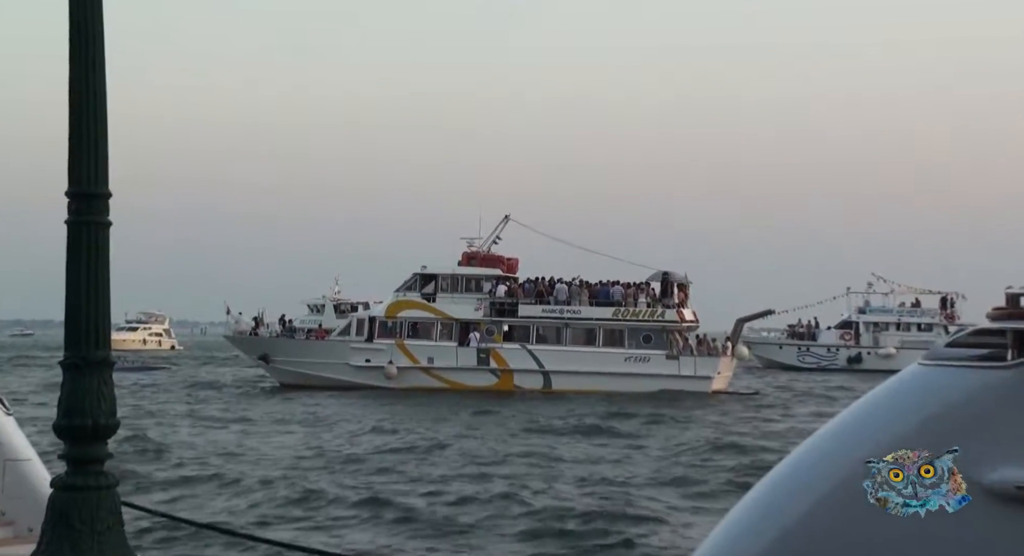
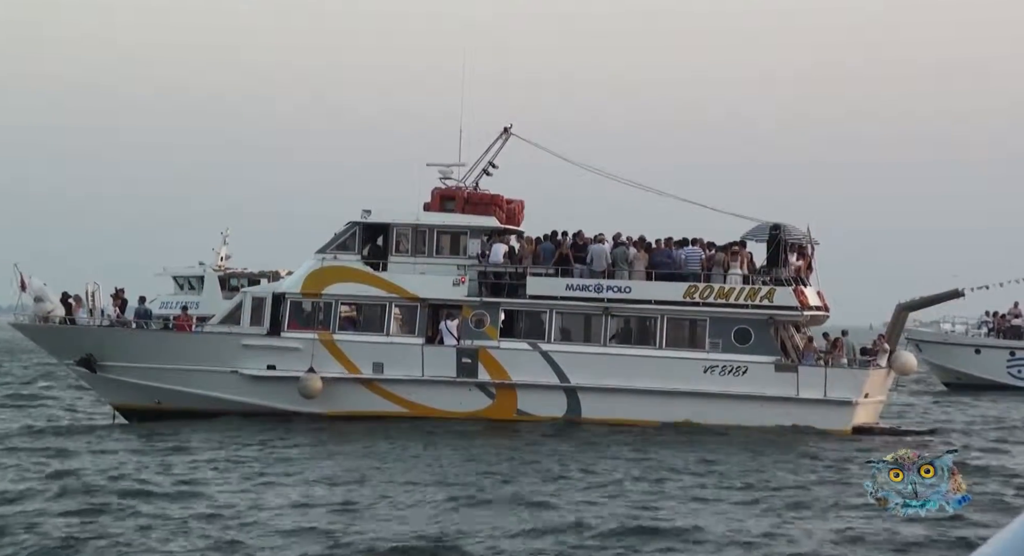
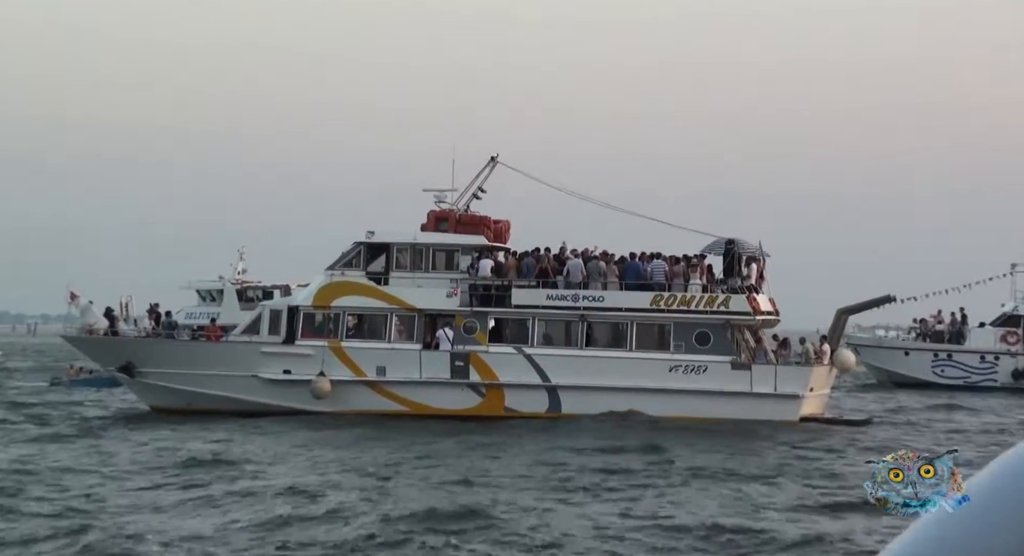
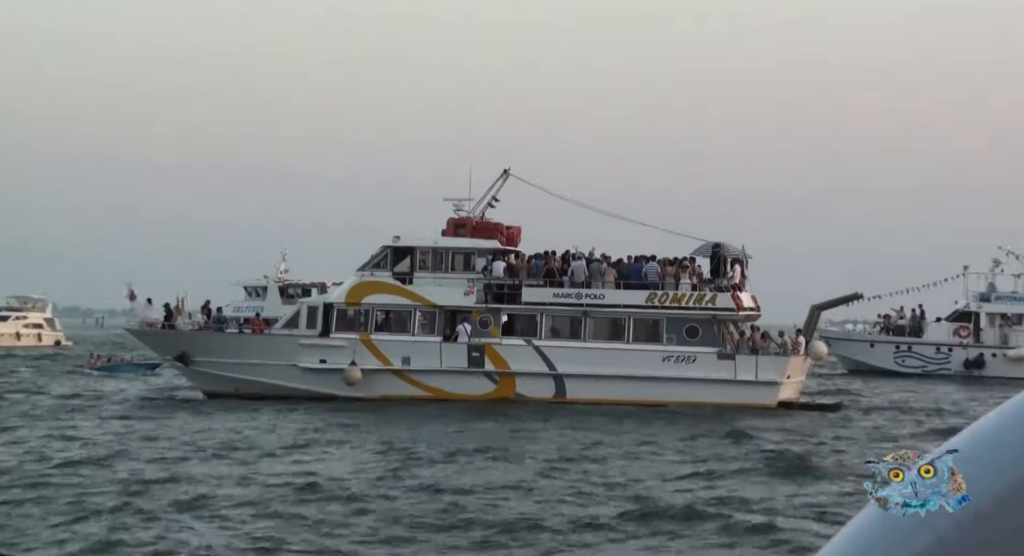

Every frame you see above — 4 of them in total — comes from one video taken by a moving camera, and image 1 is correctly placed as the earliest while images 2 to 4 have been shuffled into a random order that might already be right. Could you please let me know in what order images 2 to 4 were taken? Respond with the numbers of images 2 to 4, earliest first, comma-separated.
4, 3, 2
